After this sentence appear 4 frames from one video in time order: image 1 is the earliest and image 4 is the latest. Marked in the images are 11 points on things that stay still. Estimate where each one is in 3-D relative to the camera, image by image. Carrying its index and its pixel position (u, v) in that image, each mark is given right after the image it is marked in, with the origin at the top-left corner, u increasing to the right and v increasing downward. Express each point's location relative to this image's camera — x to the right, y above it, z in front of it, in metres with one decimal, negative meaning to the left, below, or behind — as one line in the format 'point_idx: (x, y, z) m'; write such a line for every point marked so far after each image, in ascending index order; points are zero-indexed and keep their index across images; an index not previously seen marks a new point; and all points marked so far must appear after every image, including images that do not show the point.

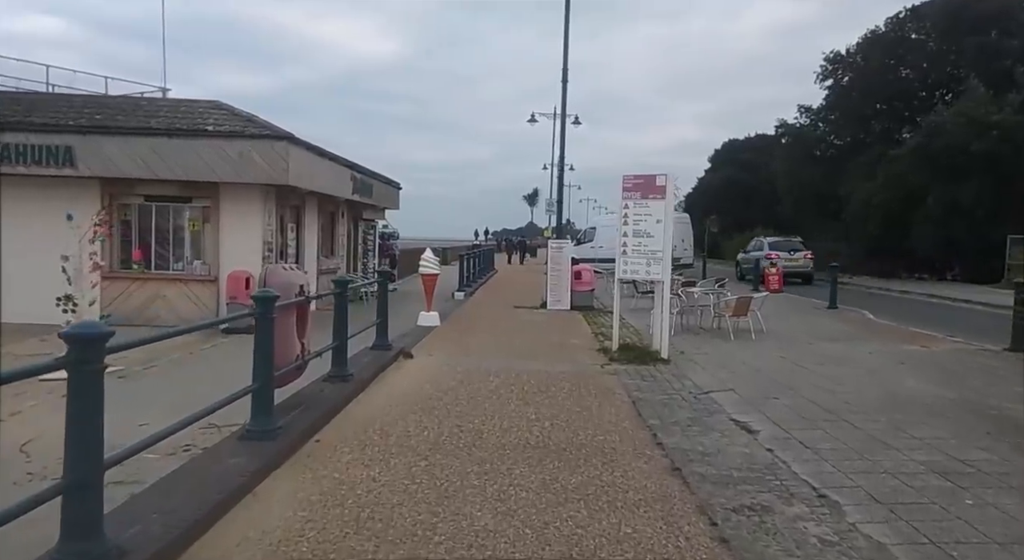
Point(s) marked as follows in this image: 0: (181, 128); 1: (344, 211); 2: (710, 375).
0: (-6.5, +3.0, +12.3) m
1: (-5.1, +2.1, +19.0) m
2: (+2.9, -1.4, +9.1) m
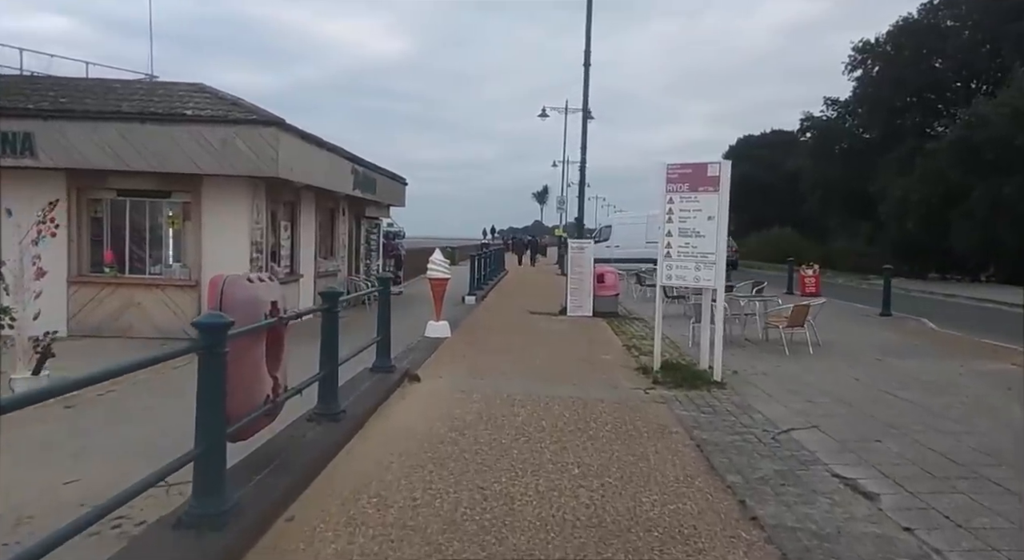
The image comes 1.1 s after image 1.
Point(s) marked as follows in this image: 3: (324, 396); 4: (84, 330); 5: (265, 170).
0: (-6.1, +2.9, +10.8) m
1: (-4.7, +2.0, +17.5) m
2: (+3.2, -1.5, +7.5) m
3: (-1.8, -1.1, +5.9) m
4: (-7.8, -0.9, +11.5) m
5: (-4.2, +1.9, +10.8) m
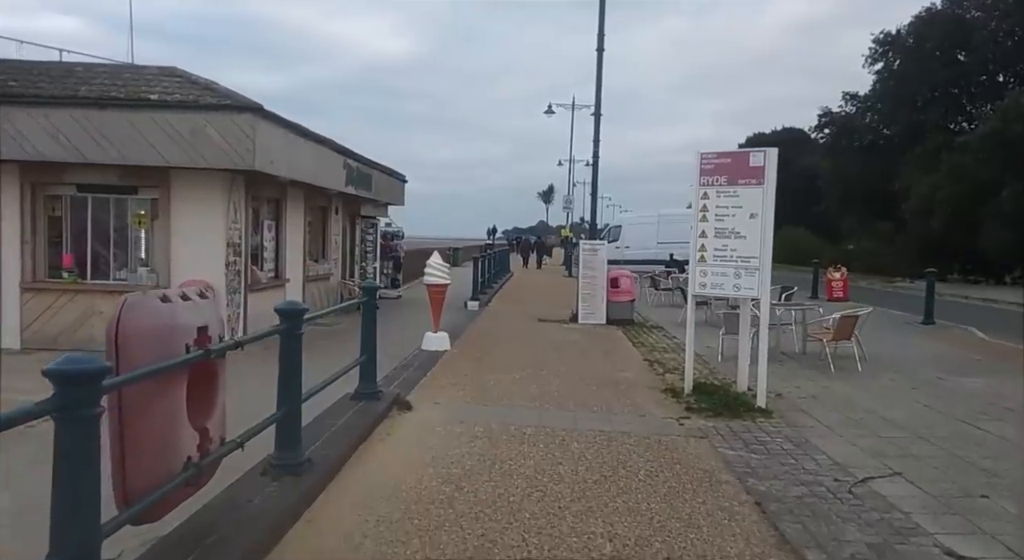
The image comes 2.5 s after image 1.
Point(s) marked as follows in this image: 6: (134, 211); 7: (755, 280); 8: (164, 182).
0: (-6.0, +2.8, +9.6) m
1: (-4.5, +1.9, +16.2) m
2: (+3.3, -1.6, +6.2) m
3: (-1.7, -1.2, +4.6) m
4: (-7.7, -1.0, +10.2) m
5: (-4.1, +1.8, +9.5) m
6: (-6.3, +1.2, +10.4) m
7: (+3.0, 0.0, +7.6) m
8: (-5.7, +1.6, +10.2) m
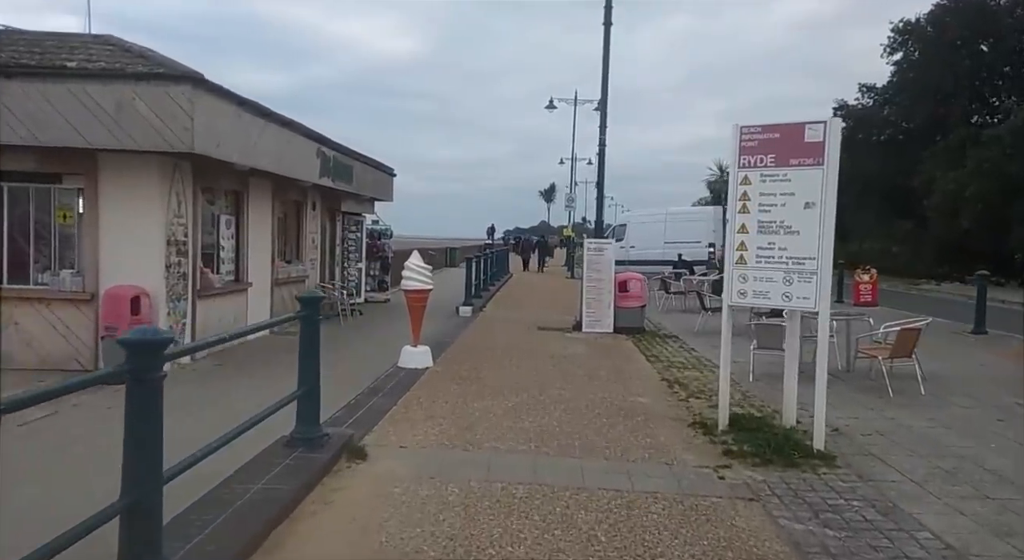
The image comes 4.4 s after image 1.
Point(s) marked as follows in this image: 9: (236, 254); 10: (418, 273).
0: (-6.1, +2.7, +8.0) m
1: (-4.6, +1.8, +14.6) m
2: (+3.2, -1.7, +4.6) m
3: (-1.8, -1.3, +3.0) m
4: (-7.8, -1.1, +8.6) m
5: (-4.2, +1.7, +7.9) m
6: (-6.4, +1.1, +8.8) m
7: (+2.8, -0.1, +6.0) m
8: (-5.8, +1.5, +8.6) m
9: (-4.8, +0.5, +11.1) m
10: (-1.5, +0.1, +9.9) m
